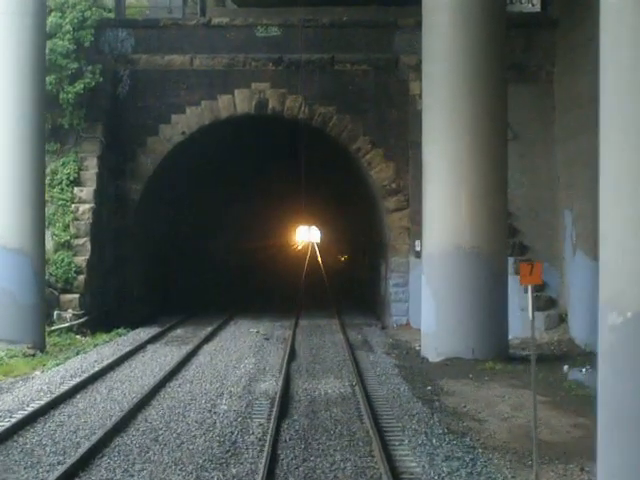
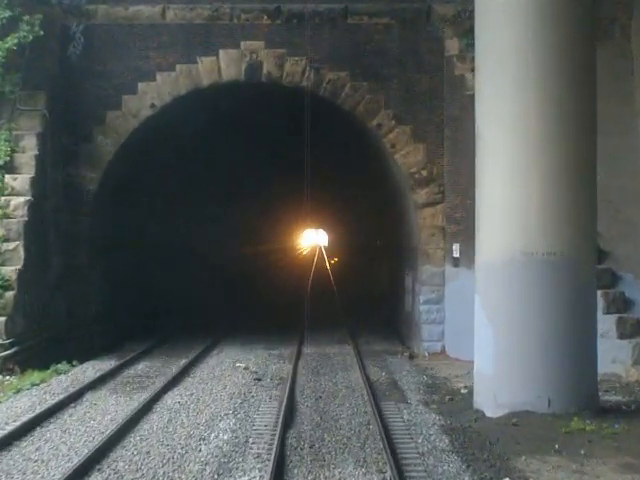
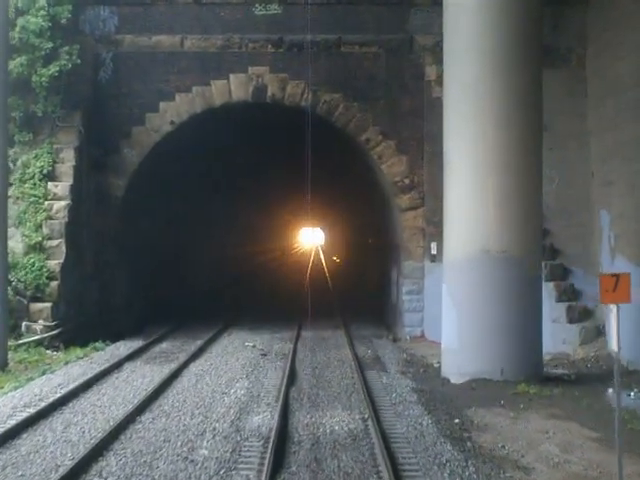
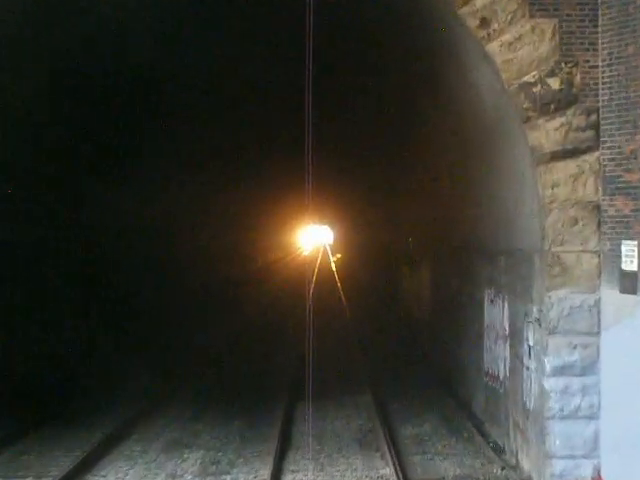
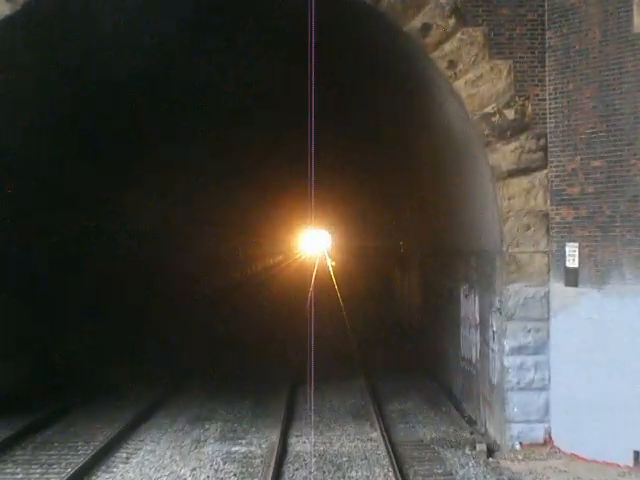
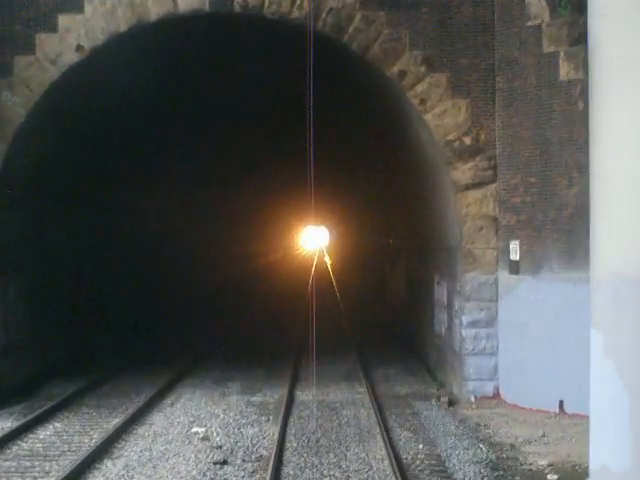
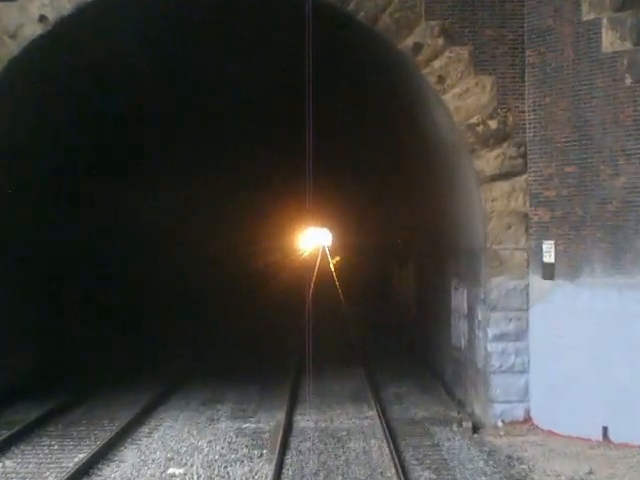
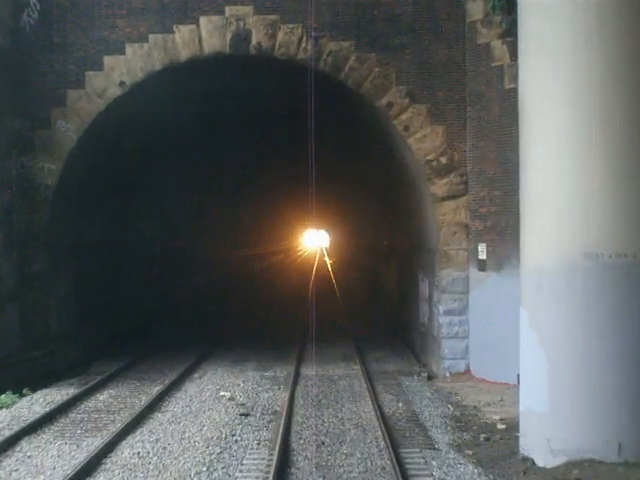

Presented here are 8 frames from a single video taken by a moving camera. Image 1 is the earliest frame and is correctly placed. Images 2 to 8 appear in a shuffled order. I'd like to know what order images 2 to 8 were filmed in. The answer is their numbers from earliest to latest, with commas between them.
3, 2, 8, 6, 7, 5, 4
